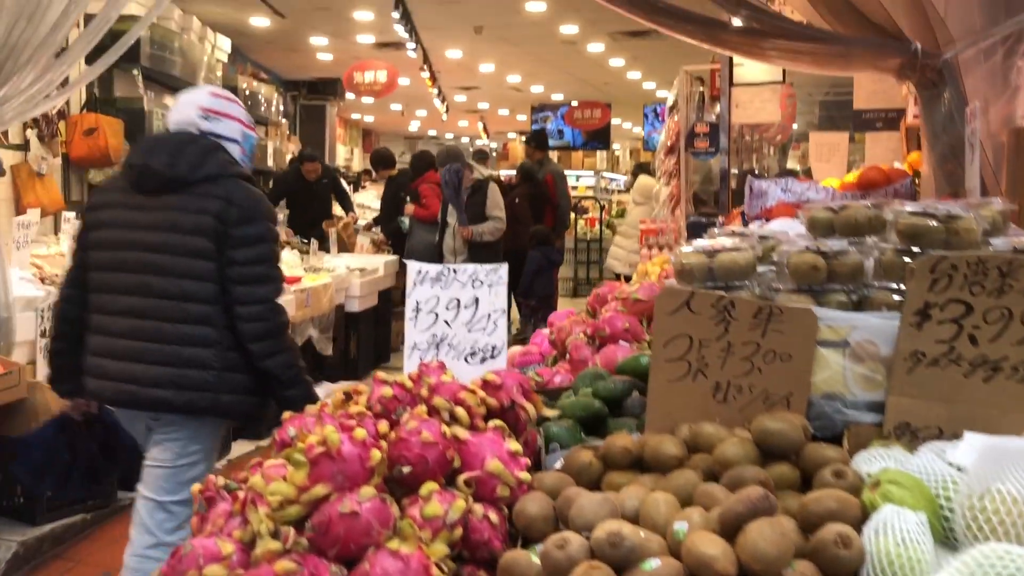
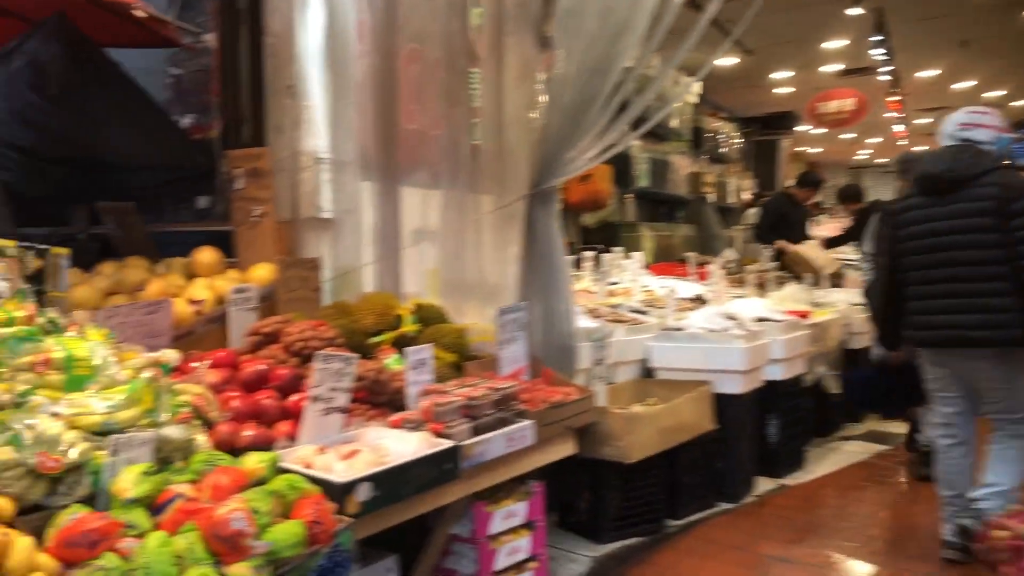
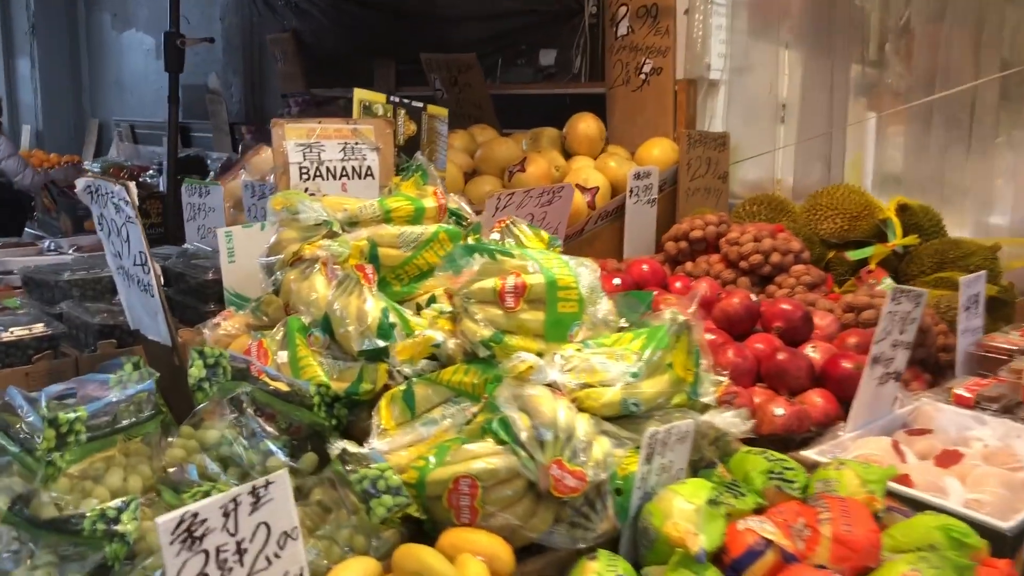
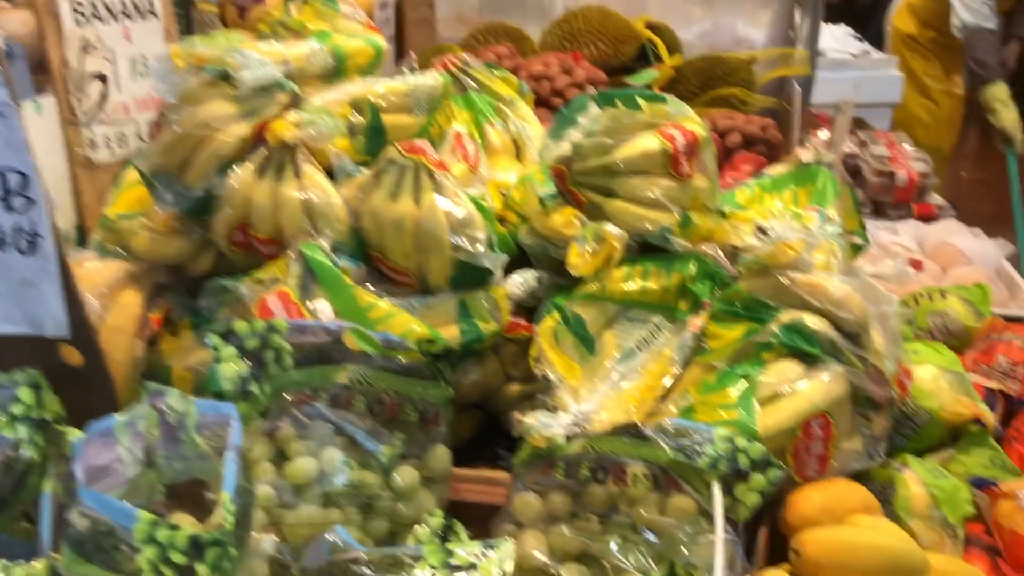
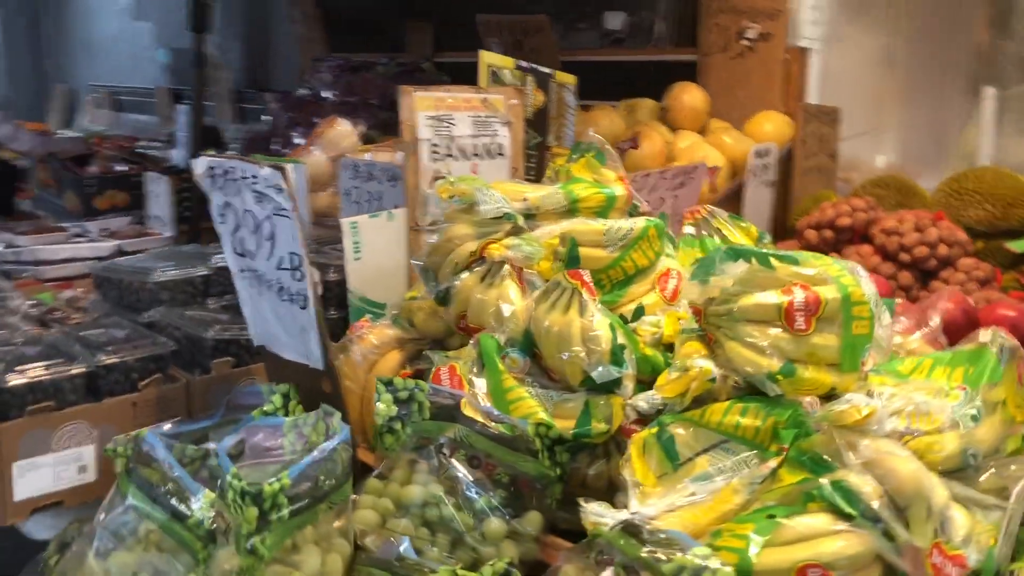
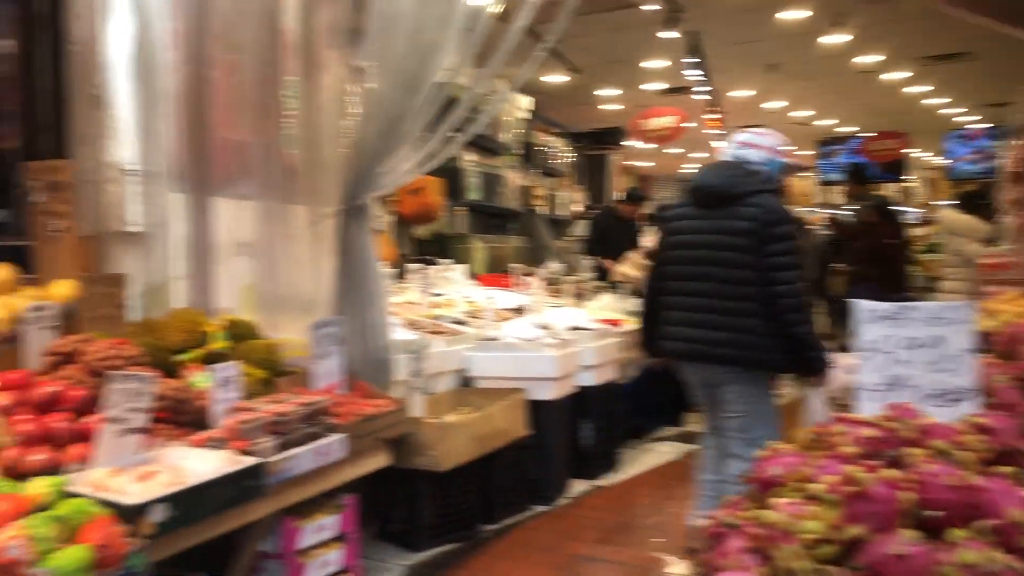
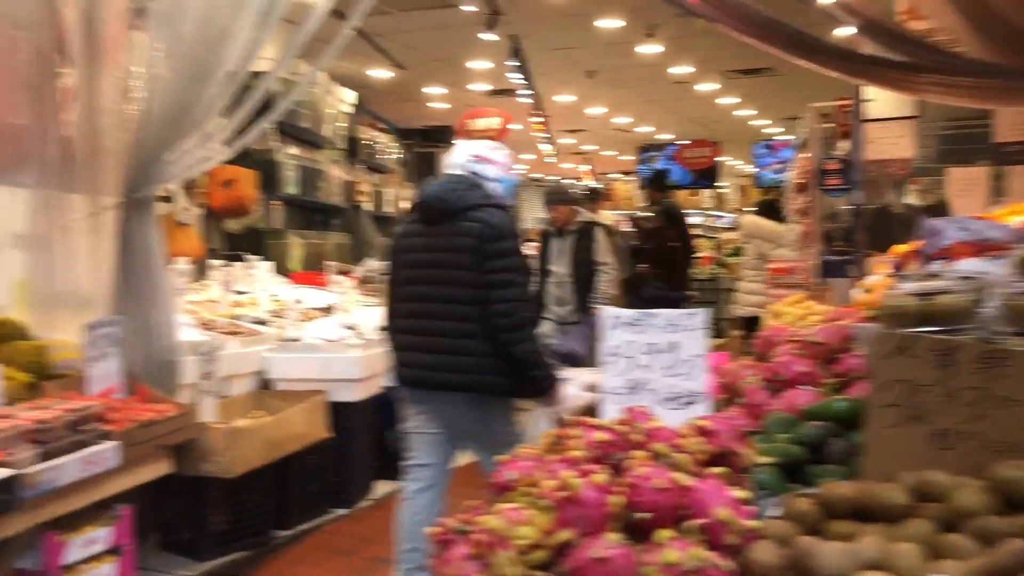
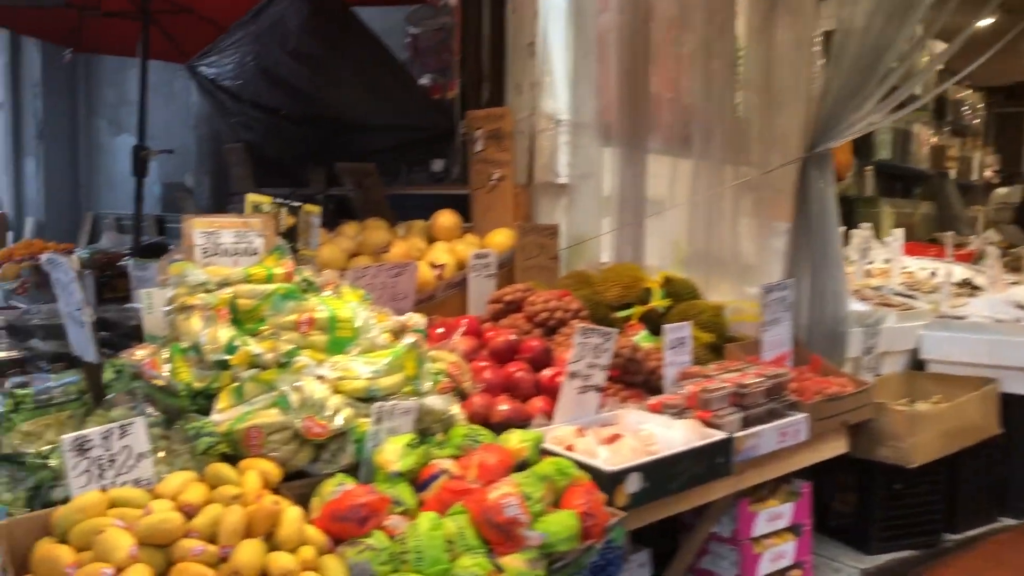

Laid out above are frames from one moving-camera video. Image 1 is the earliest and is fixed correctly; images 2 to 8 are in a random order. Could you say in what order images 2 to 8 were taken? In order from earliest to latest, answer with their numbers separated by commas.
7, 6, 2, 8, 3, 5, 4
